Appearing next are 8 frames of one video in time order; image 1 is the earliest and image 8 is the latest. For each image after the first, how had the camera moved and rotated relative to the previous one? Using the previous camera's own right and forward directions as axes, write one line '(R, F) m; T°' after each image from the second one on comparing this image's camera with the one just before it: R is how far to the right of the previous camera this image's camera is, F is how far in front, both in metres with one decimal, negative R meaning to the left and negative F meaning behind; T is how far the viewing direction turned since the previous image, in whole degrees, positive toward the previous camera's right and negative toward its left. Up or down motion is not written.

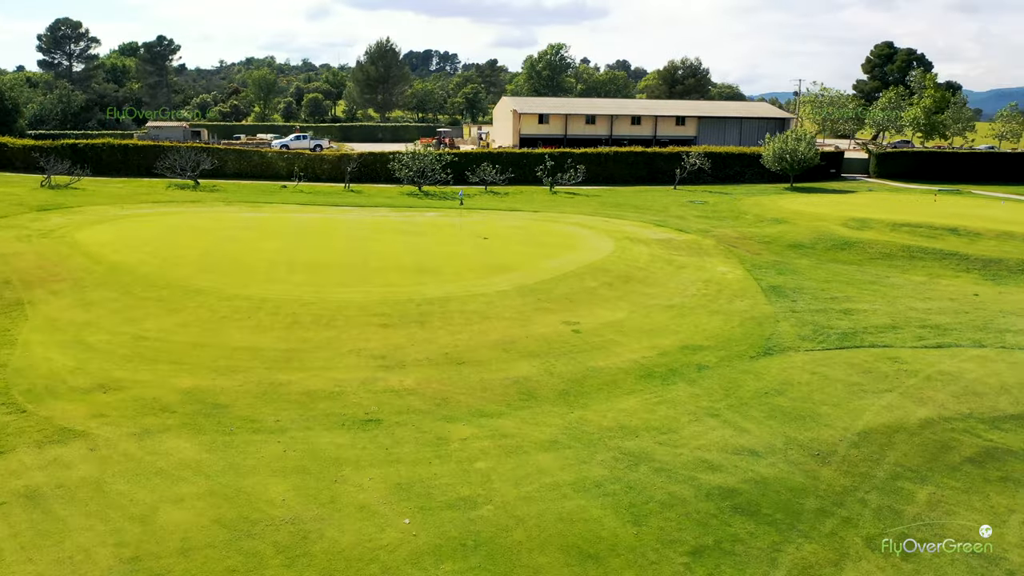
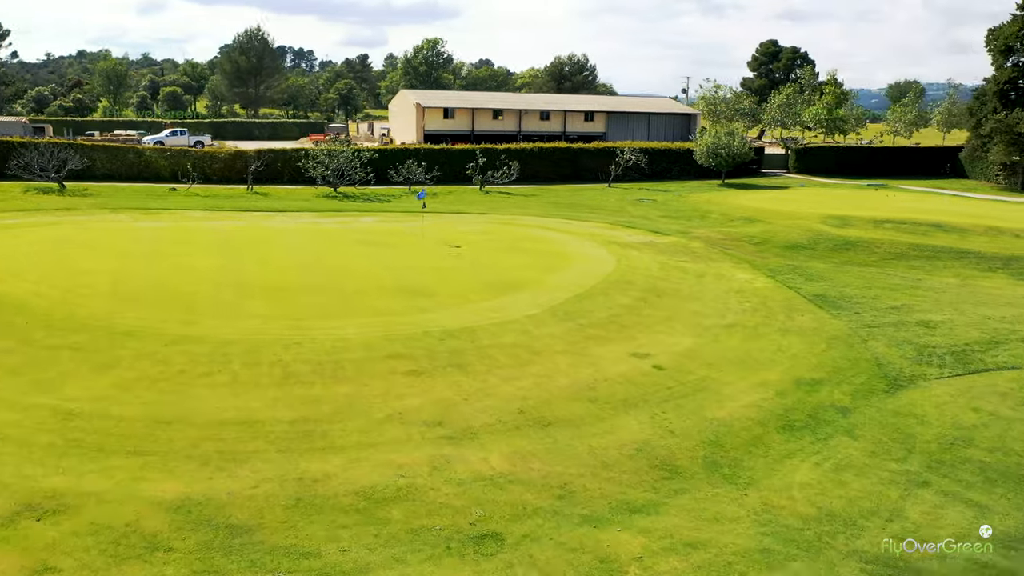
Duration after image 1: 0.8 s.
(-3.0, +4.0) m; +10°
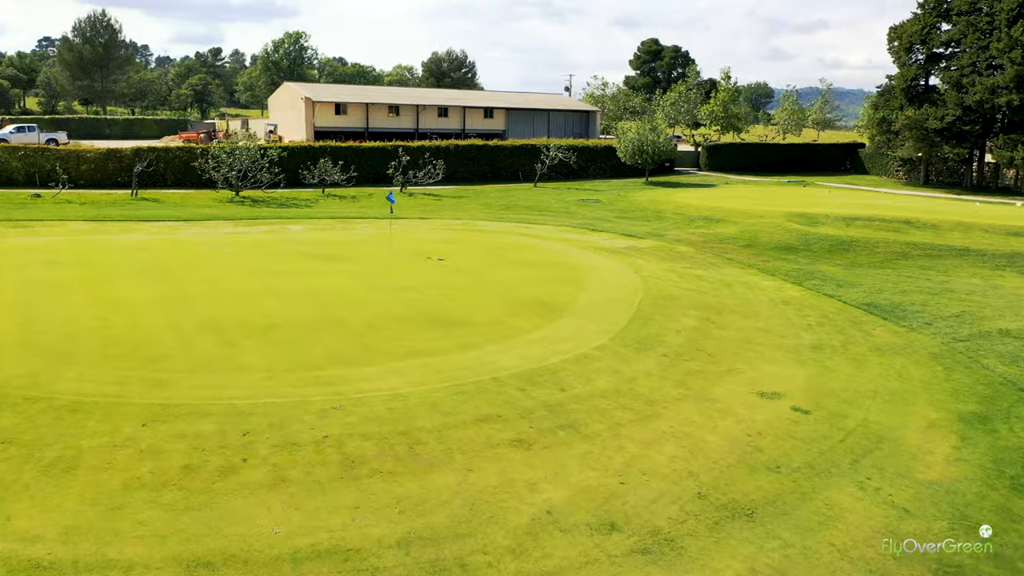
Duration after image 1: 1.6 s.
(-2.9, +3.4) m; +10°
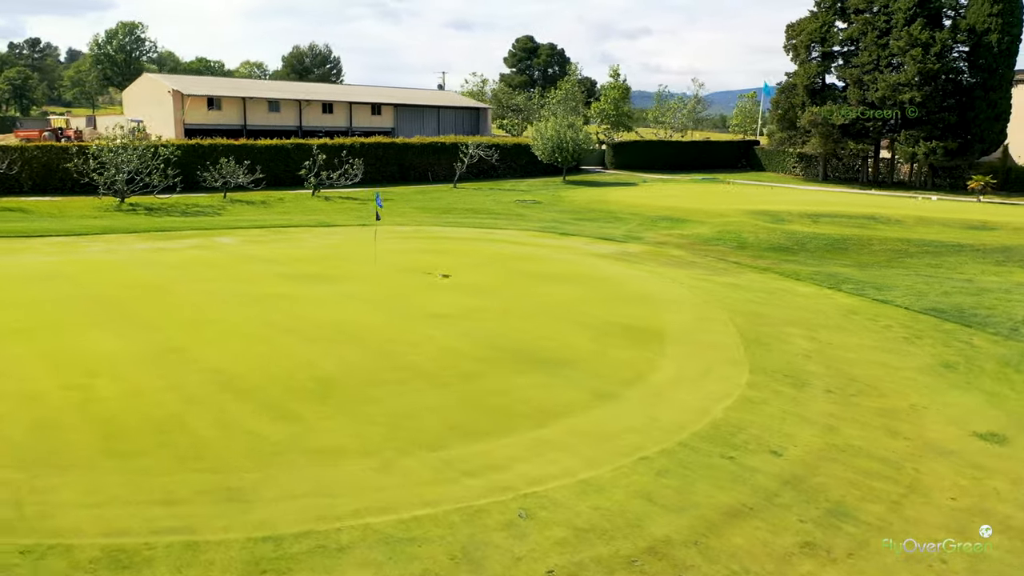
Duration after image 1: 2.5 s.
(-3.0, +3.1) m; +11°
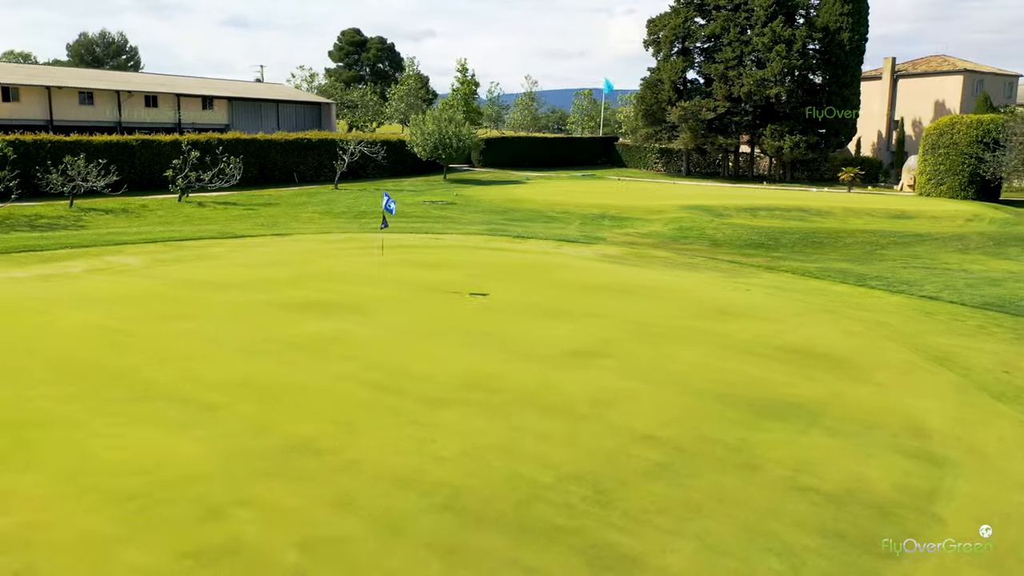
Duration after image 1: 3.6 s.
(-3.4, +3.2) m; +14°
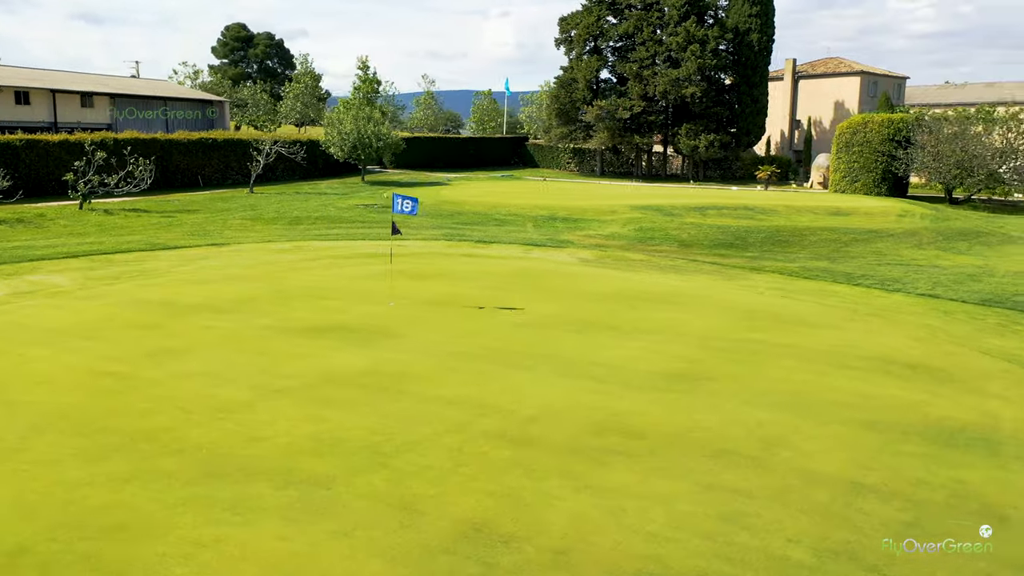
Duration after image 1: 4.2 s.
(-1.7, +1.4) m; +8°
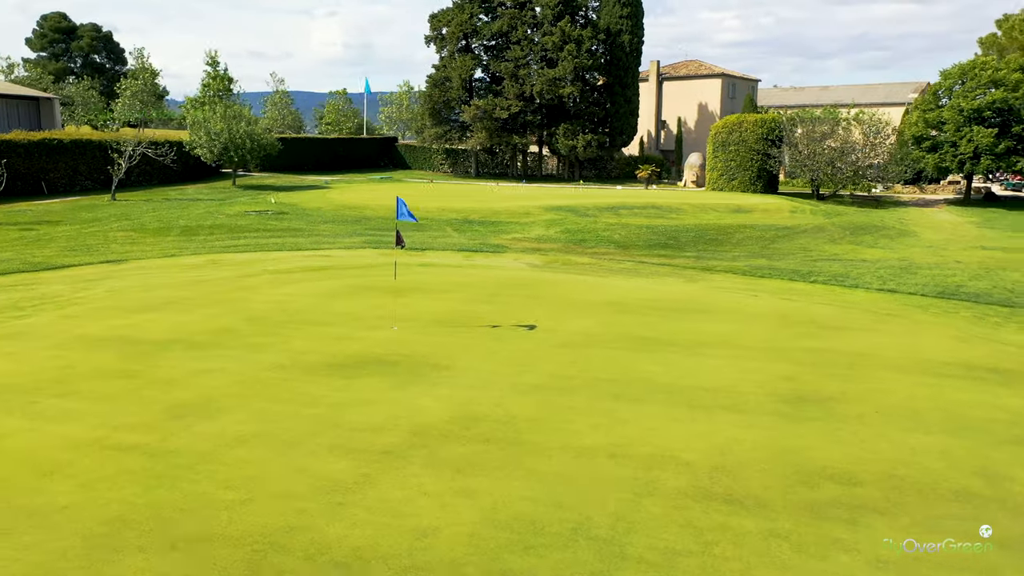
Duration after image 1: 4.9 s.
(-1.9, +1.3) m; +11°
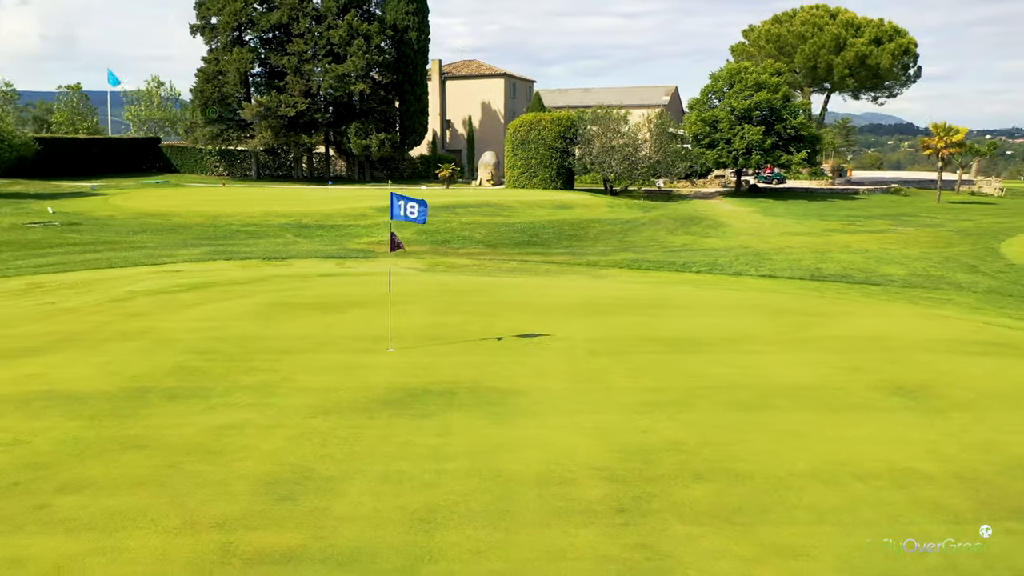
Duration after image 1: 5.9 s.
(-2.3, +1.4) m; +17°
